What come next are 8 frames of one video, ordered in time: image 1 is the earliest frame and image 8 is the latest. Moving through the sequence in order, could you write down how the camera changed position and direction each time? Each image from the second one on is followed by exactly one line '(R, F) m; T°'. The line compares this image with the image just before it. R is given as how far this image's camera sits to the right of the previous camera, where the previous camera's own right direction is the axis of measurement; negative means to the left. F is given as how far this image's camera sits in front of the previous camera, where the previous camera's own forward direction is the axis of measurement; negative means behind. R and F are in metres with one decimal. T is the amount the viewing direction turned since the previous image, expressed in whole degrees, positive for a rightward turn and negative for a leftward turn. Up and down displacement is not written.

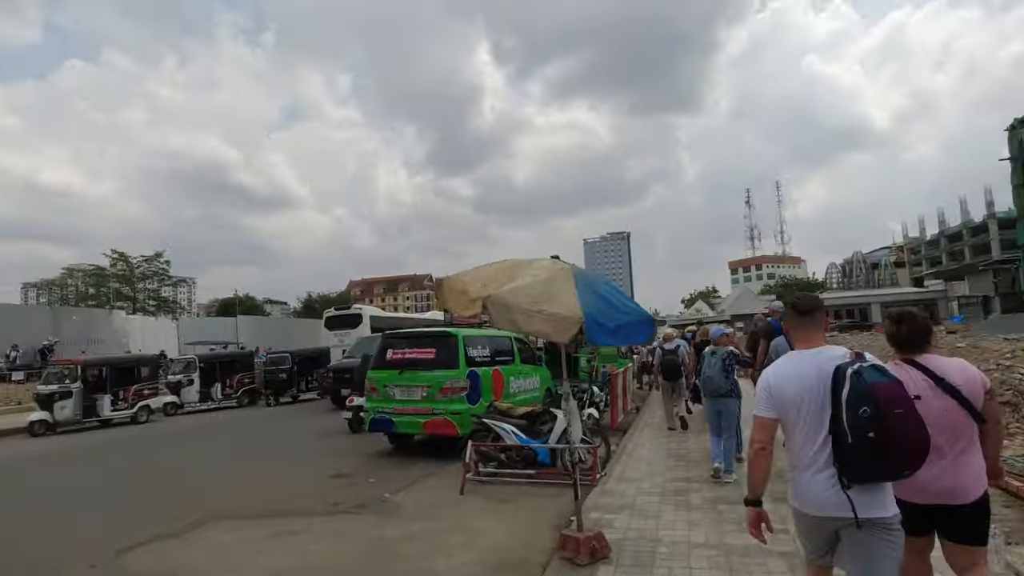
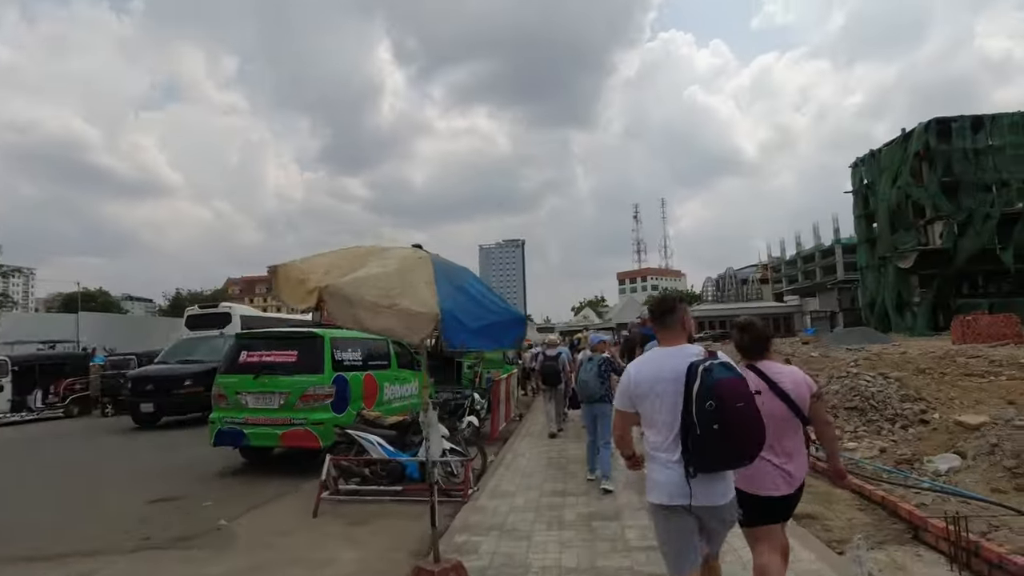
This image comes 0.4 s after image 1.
(+0.3, +0.5) m; +10°
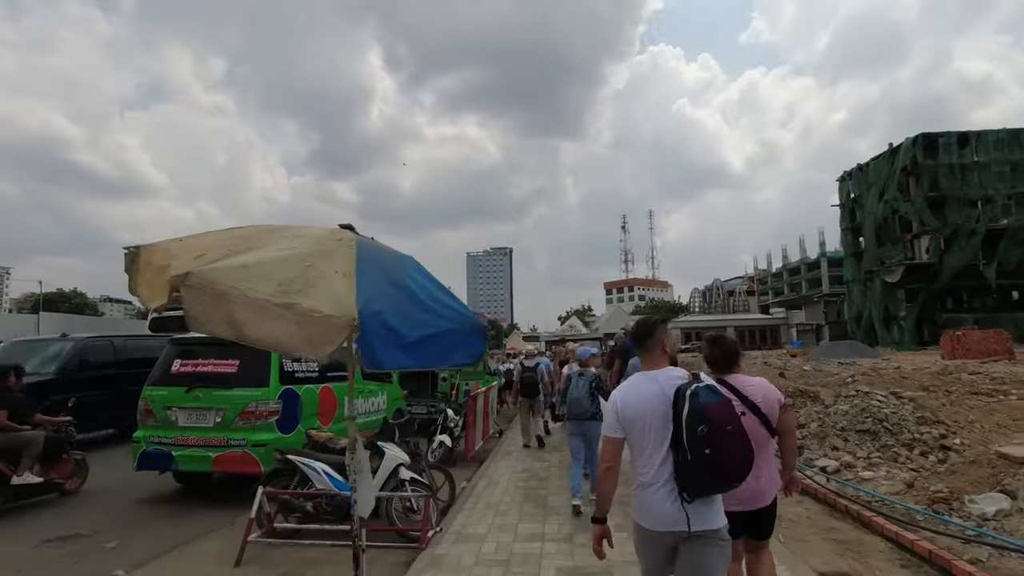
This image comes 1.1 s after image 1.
(+0.1, +1.0) m; +1°
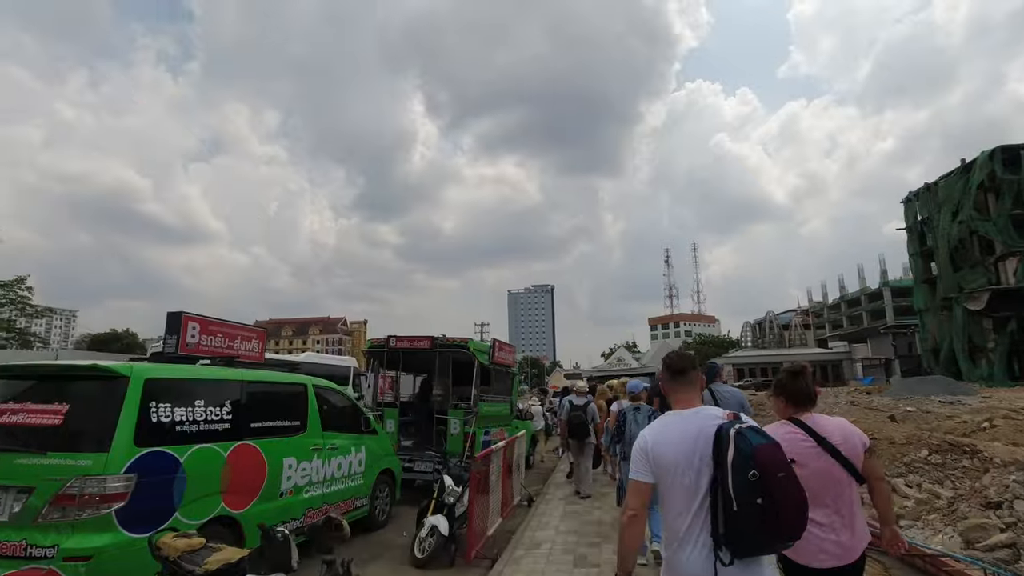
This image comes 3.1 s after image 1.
(+0.2, +3.0) m; -4°
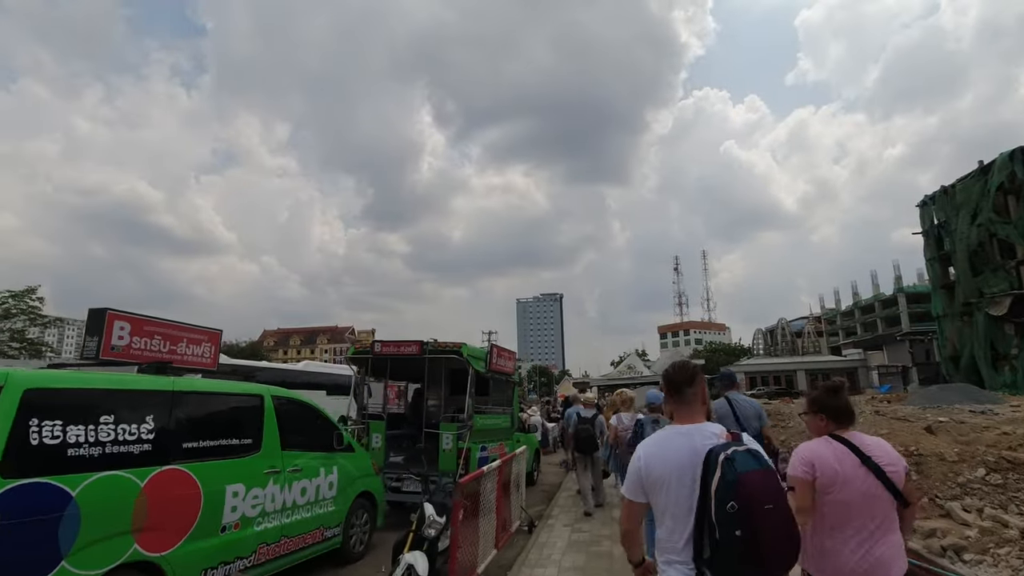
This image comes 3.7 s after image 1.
(+0.2, +1.0) m; -1°
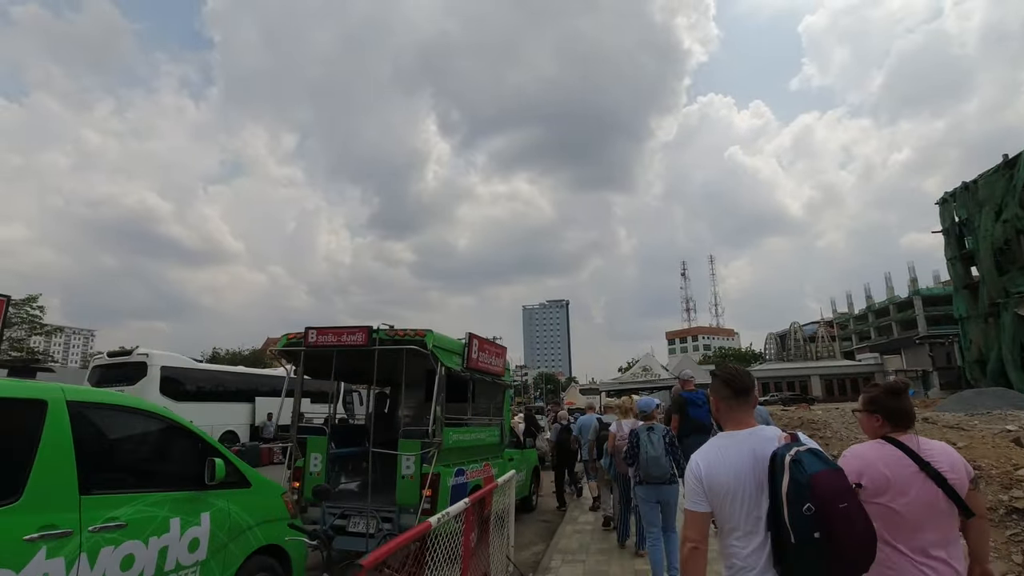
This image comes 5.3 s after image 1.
(+0.3, +2.3) m; -1°
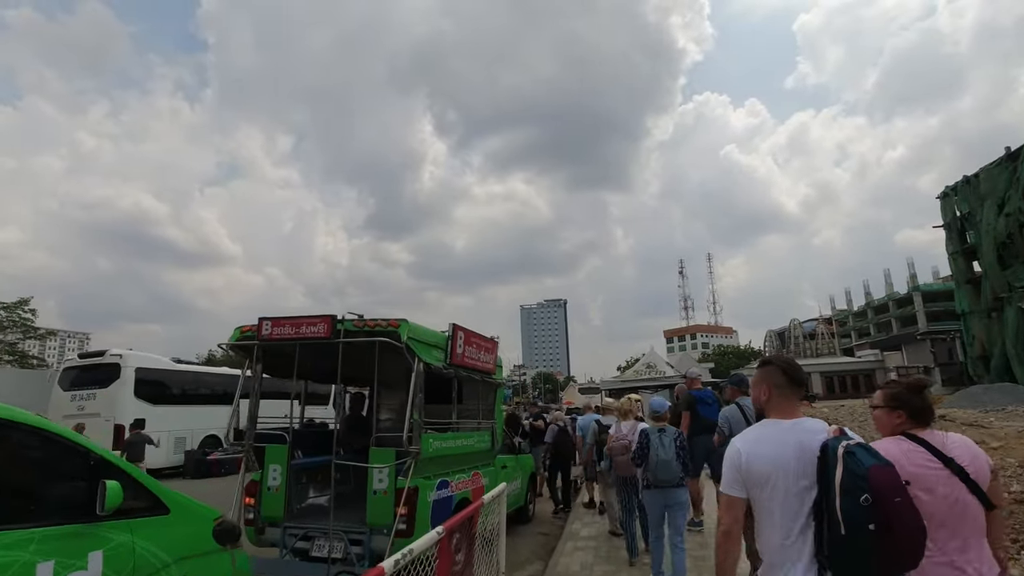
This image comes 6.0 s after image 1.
(+0.1, +0.9) m; 0°
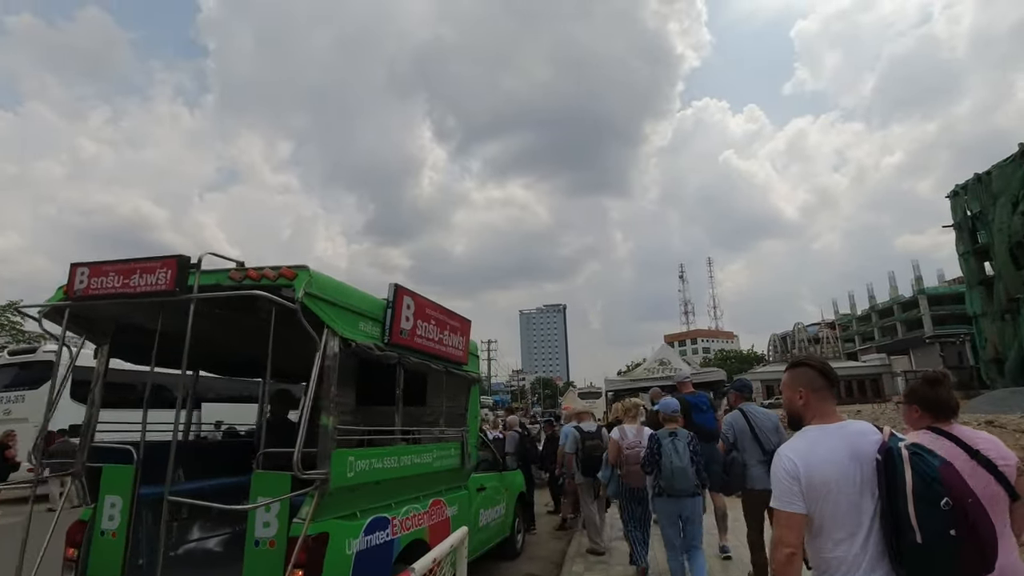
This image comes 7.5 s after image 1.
(+0.2, +2.0) m; 0°
